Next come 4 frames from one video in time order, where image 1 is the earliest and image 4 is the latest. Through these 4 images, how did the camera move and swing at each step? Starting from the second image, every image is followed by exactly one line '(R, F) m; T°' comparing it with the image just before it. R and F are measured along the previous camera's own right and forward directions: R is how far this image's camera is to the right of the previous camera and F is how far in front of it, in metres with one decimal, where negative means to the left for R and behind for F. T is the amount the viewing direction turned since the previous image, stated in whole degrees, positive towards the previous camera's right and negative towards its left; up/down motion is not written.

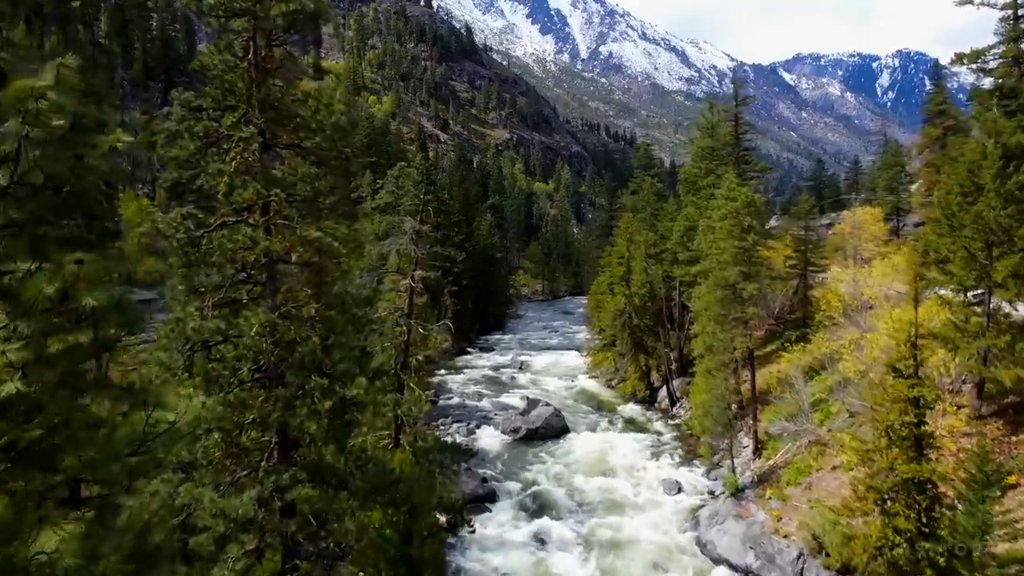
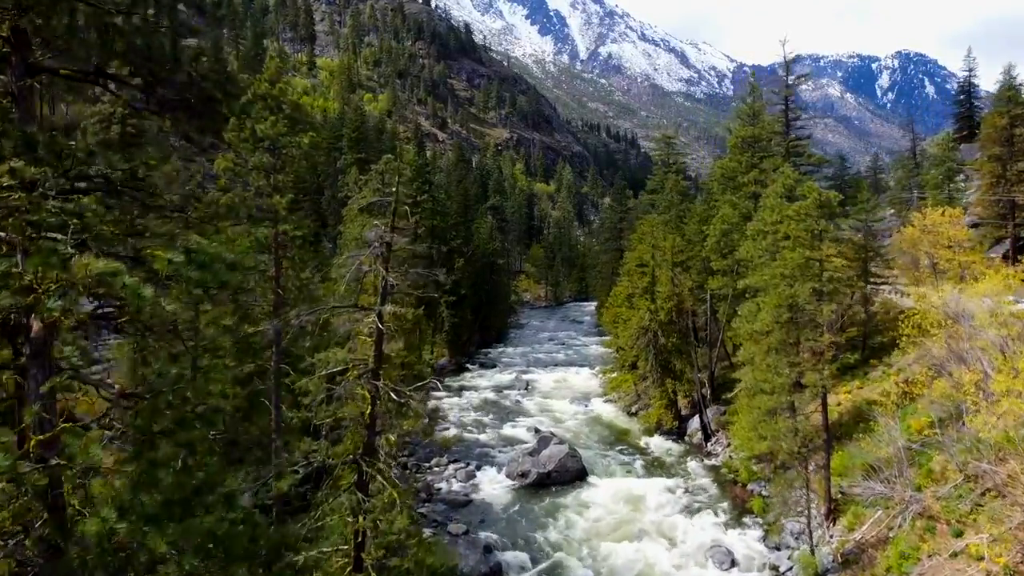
(-0.3, +5.4) m; 0°
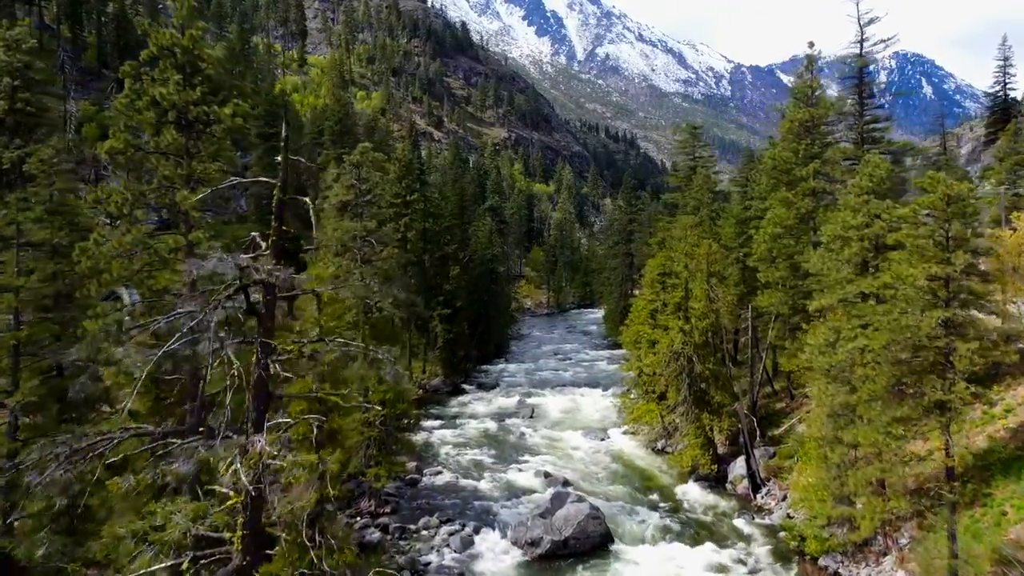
(-0.3, +5.6) m; 0°
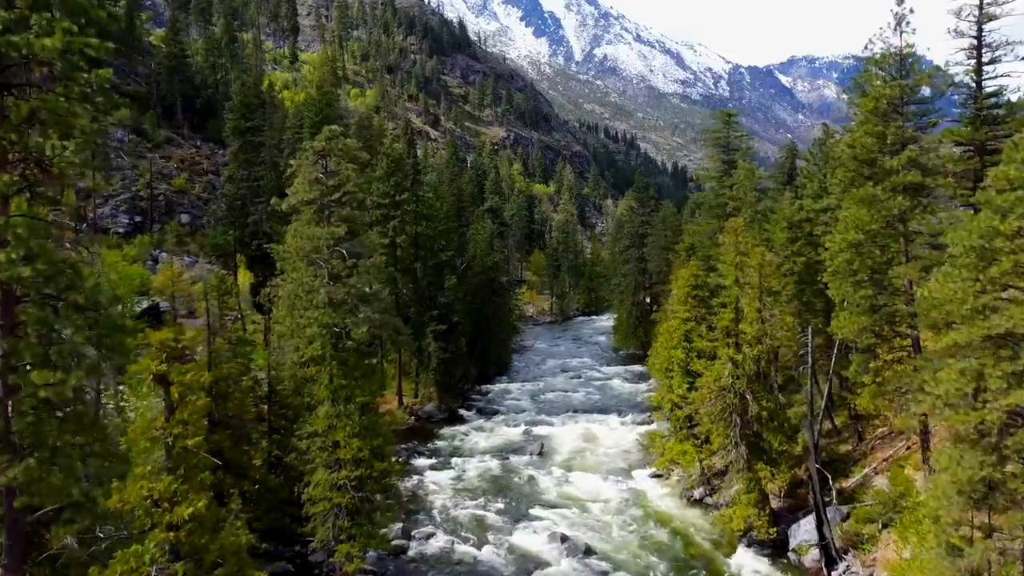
(-0.3, +5.4) m; 0°
